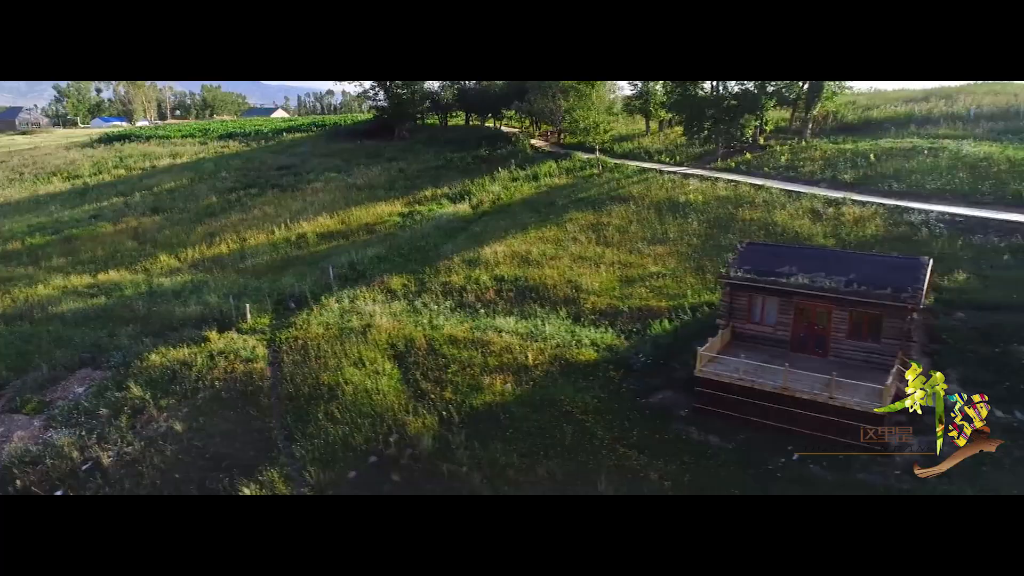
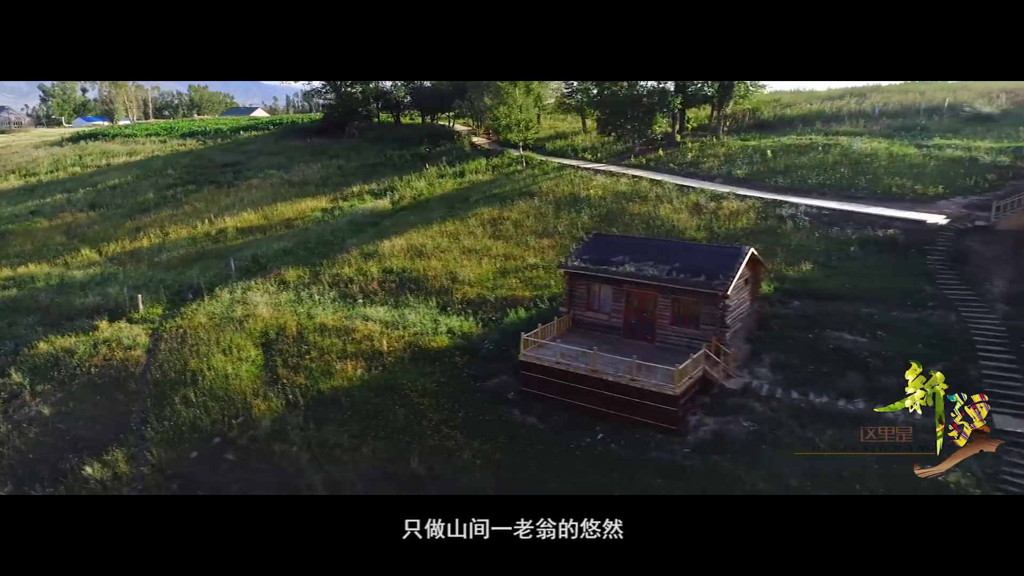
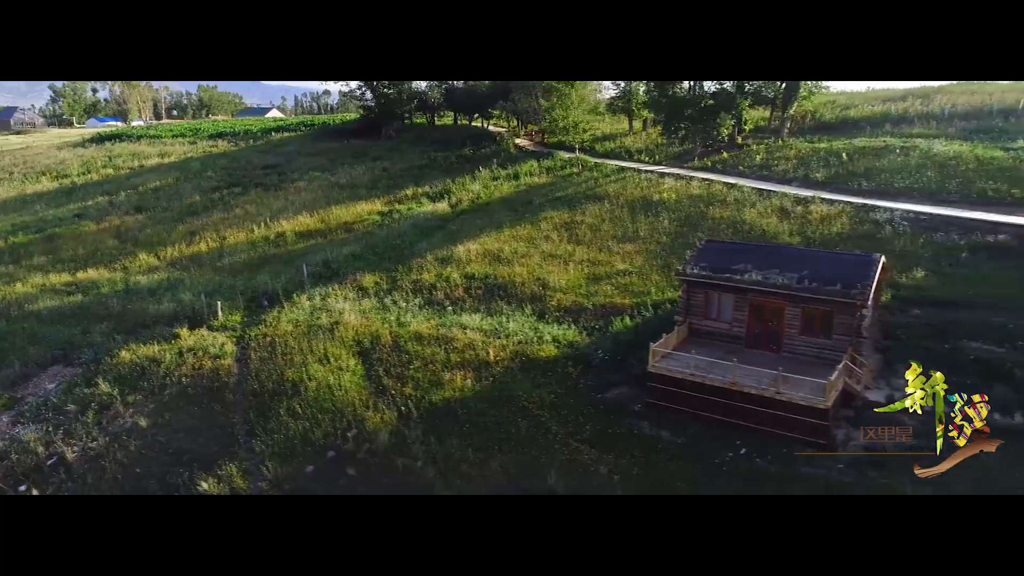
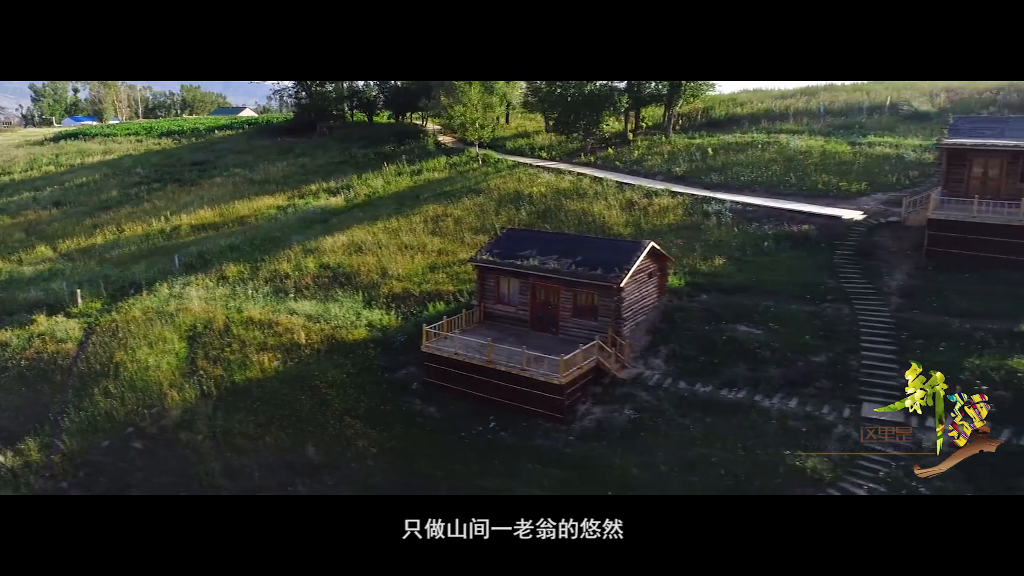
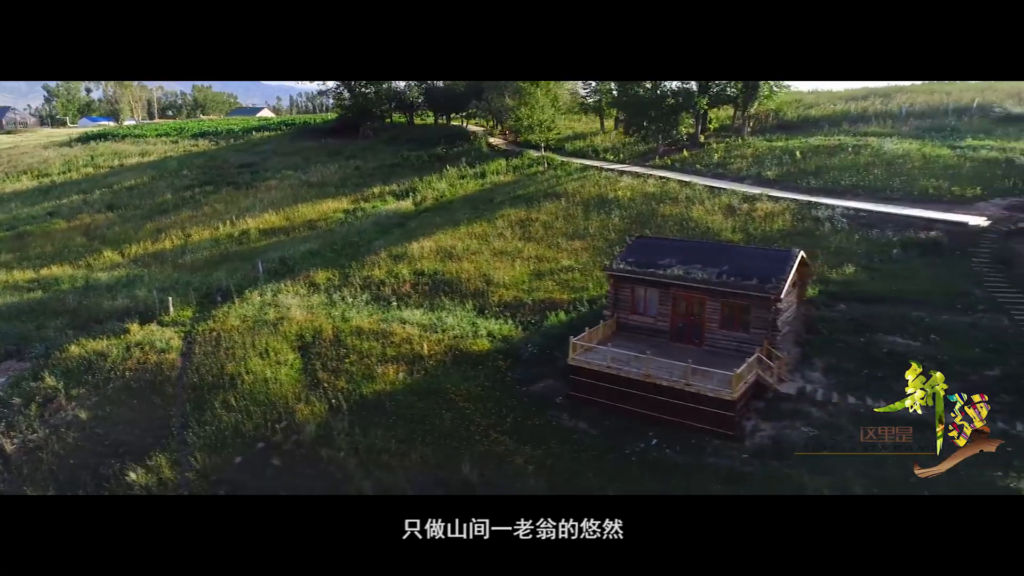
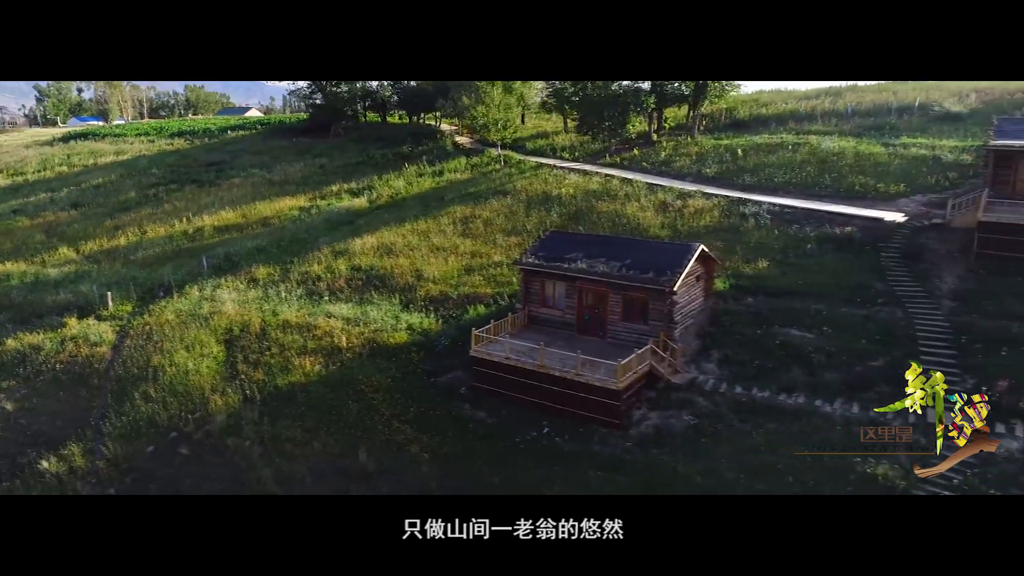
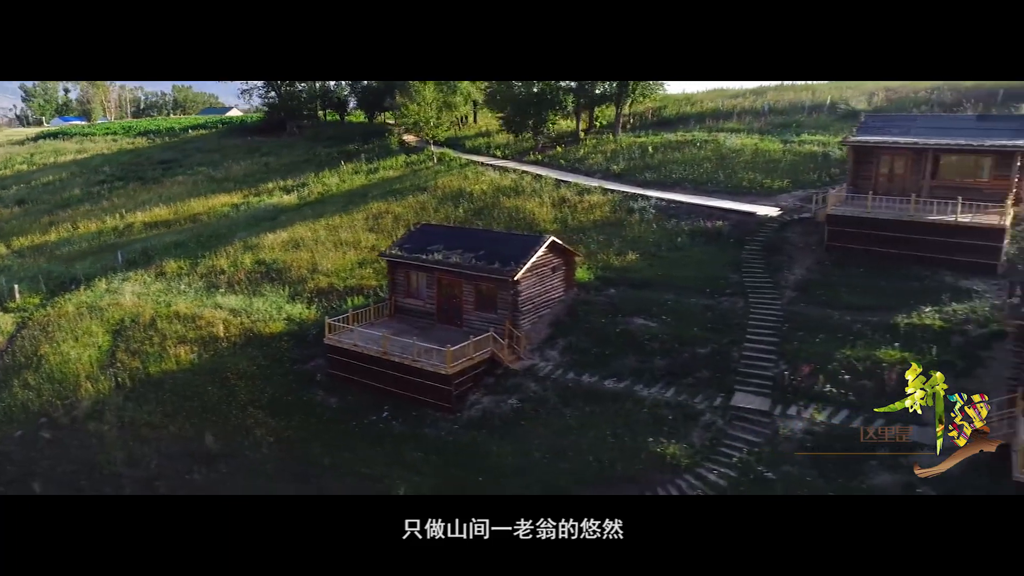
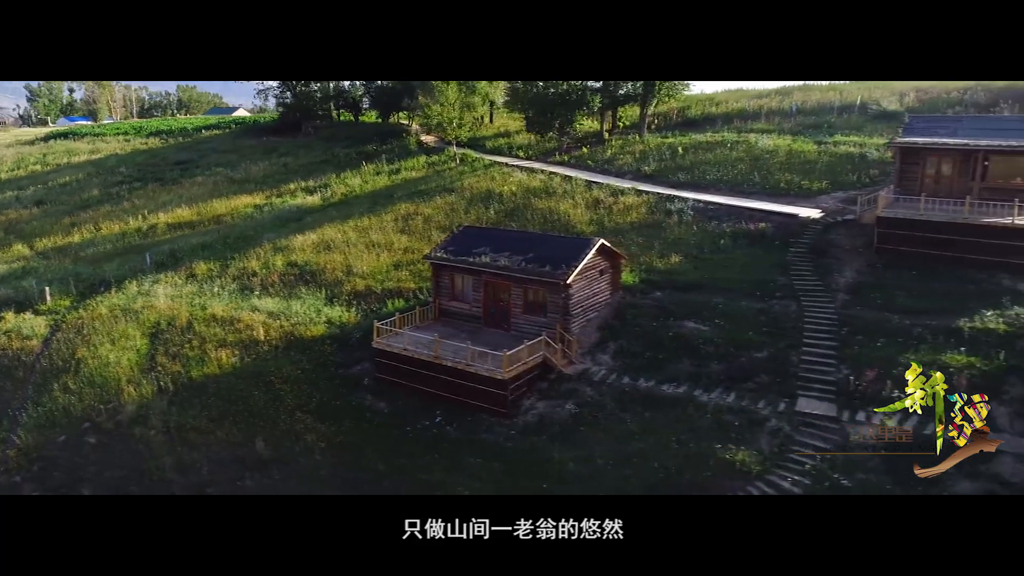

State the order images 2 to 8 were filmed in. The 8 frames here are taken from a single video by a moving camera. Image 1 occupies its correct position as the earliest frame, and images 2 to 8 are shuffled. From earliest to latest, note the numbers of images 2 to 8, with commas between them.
3, 5, 2, 6, 4, 8, 7
